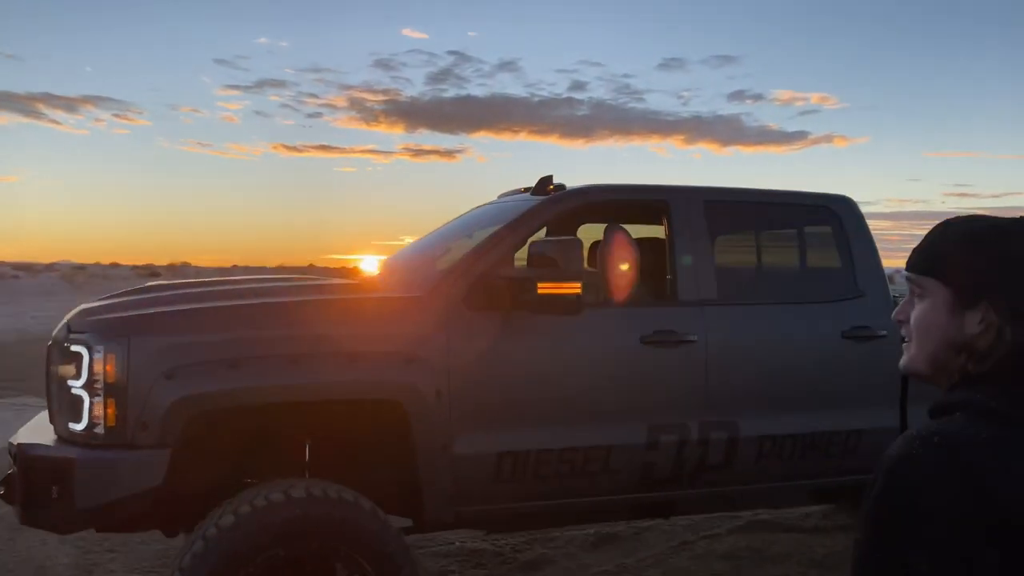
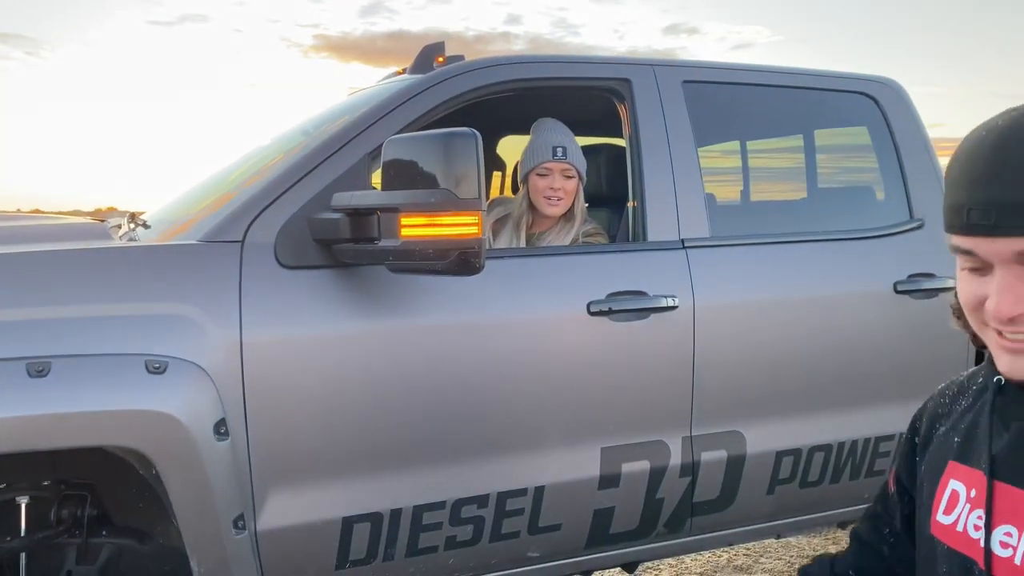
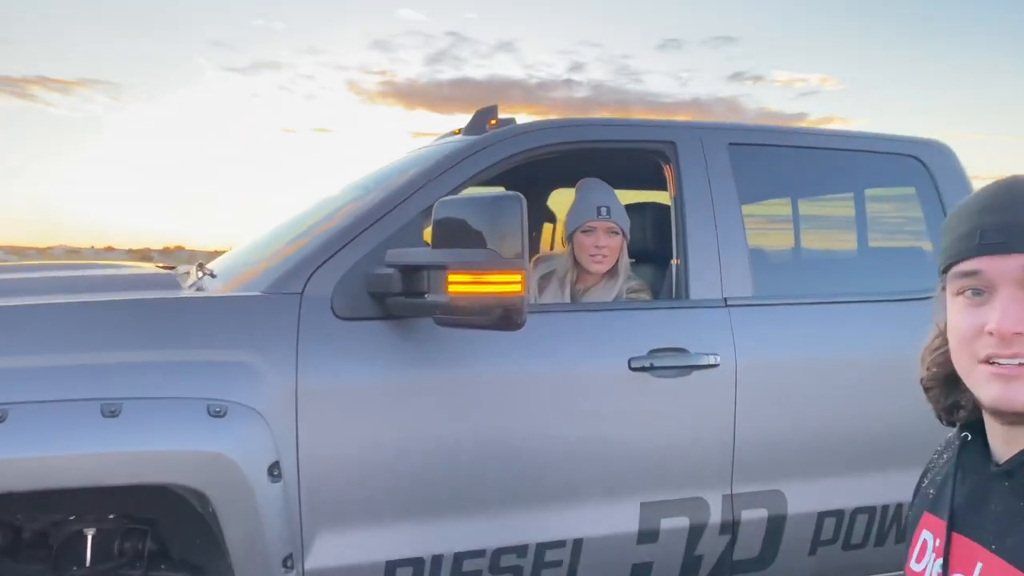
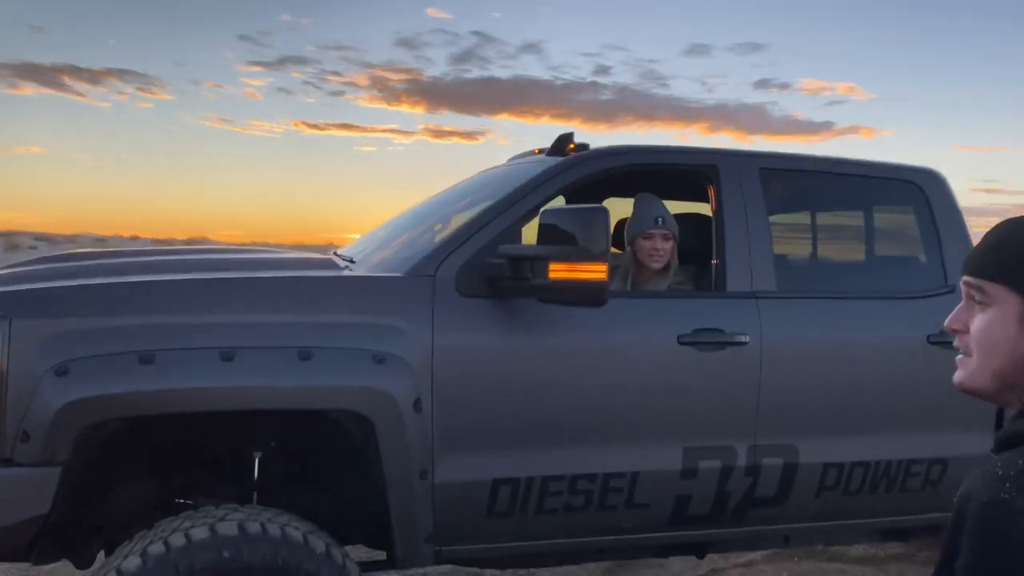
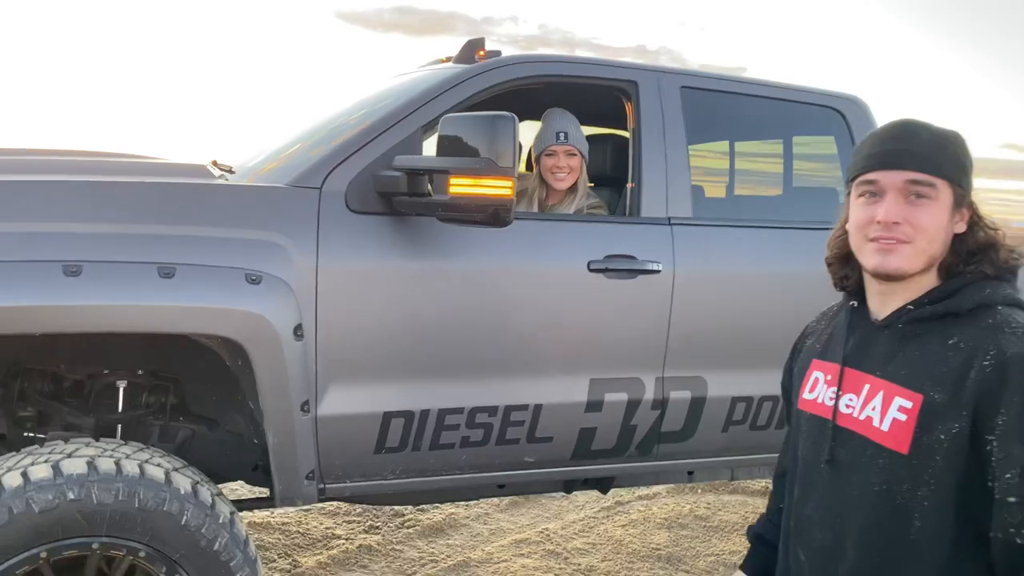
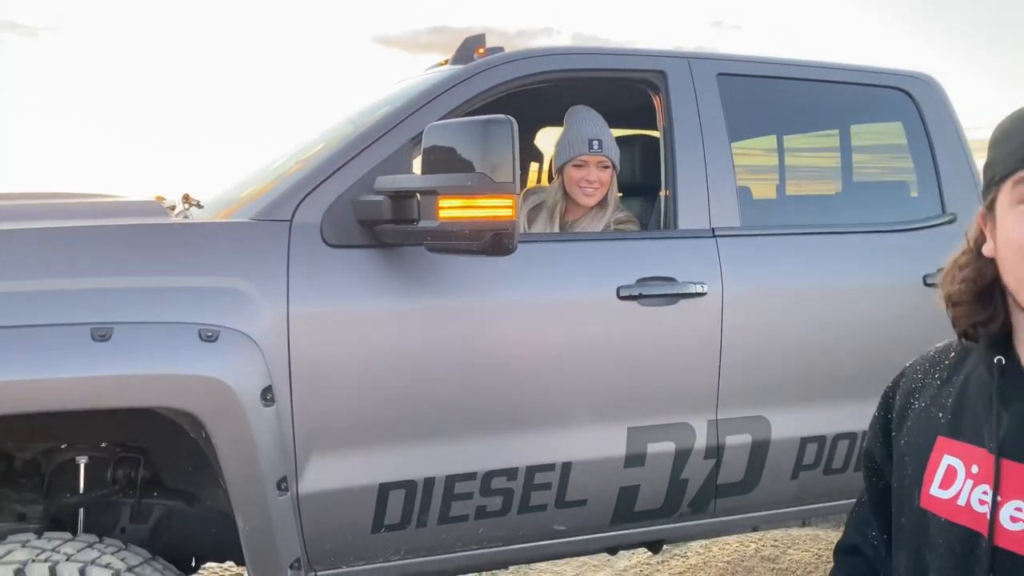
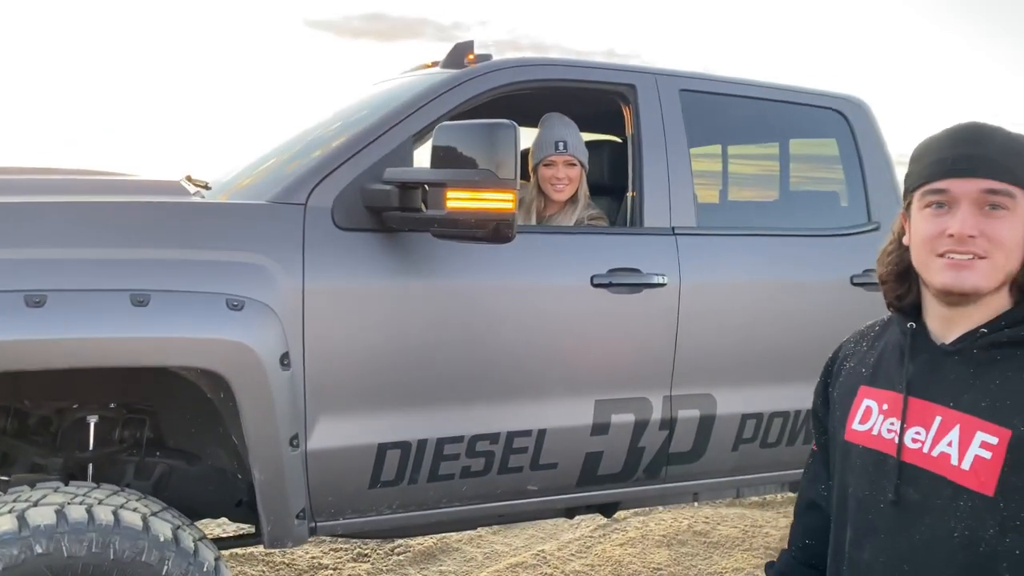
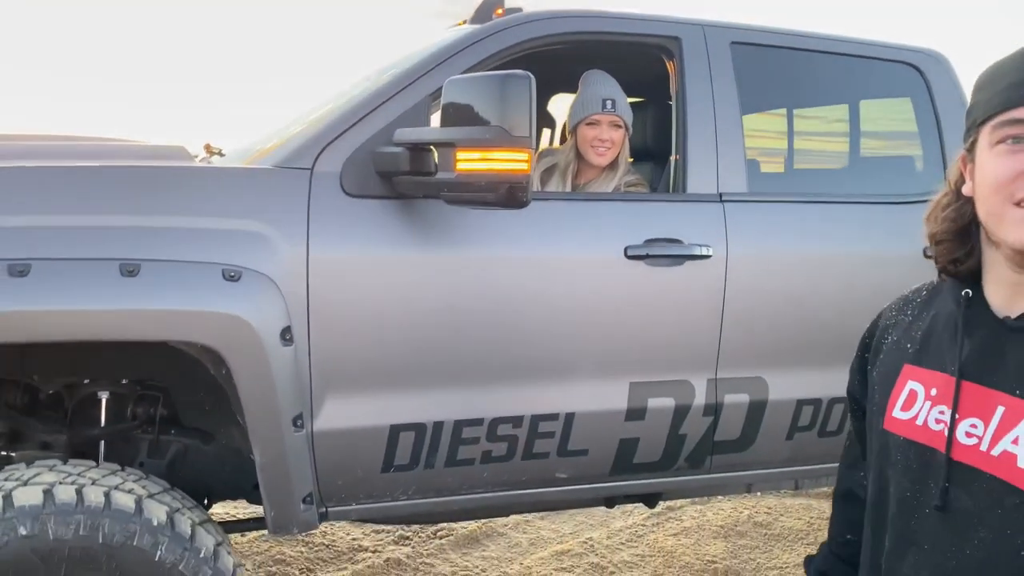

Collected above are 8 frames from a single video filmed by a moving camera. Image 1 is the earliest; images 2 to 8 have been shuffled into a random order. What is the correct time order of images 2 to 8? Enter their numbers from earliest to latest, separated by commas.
4, 3, 2, 6, 8, 7, 5
